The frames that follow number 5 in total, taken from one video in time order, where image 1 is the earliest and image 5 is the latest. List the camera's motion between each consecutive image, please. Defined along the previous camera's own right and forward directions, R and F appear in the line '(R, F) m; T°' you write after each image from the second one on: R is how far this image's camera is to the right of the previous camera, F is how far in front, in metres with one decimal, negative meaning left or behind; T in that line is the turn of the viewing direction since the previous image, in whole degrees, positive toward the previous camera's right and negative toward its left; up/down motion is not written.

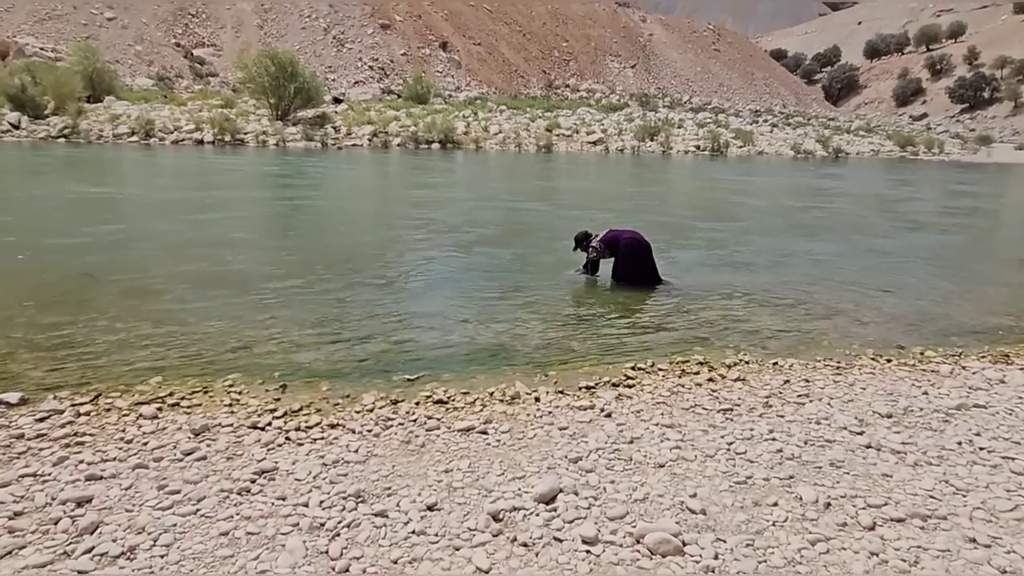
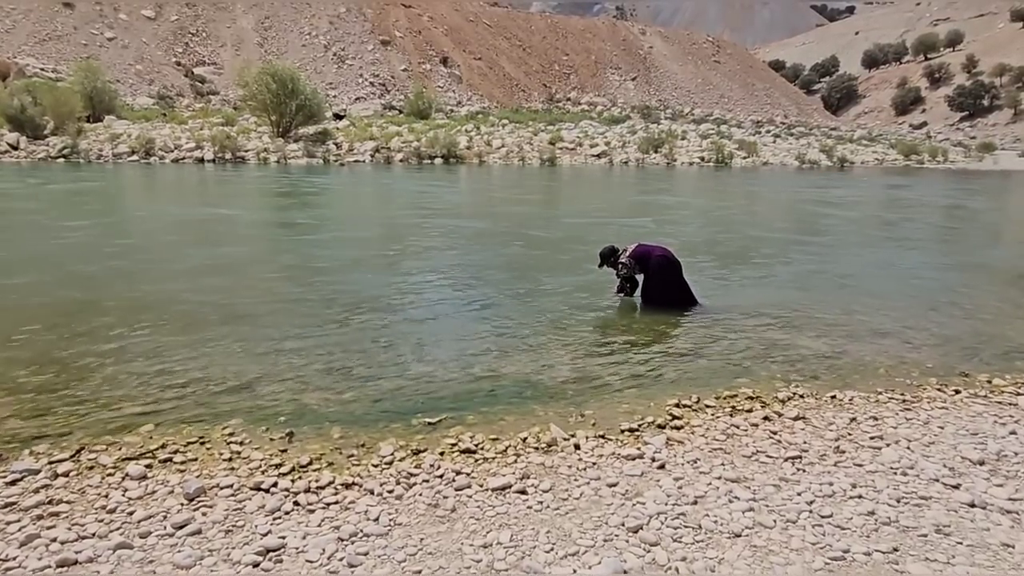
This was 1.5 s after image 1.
(-0.2, +0.7) m; 0°
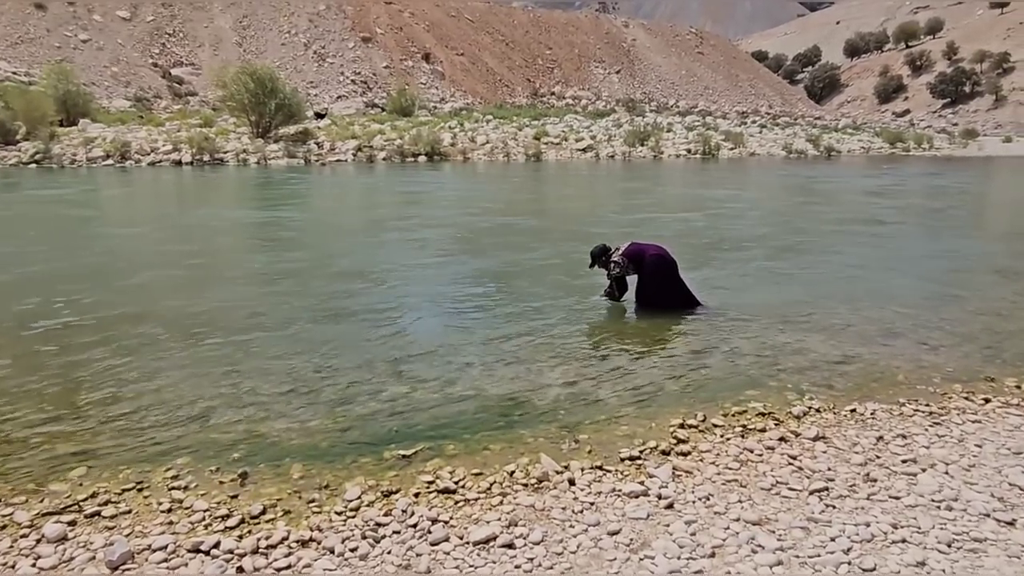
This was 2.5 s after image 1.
(0.0, +0.7) m; +1°
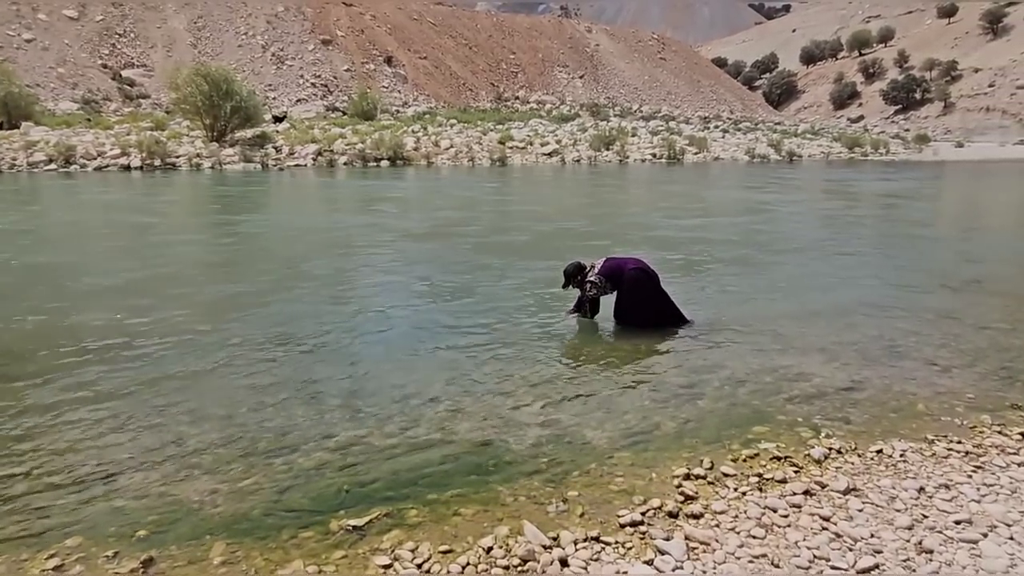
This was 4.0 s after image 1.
(-0.1, +0.9) m; +3°
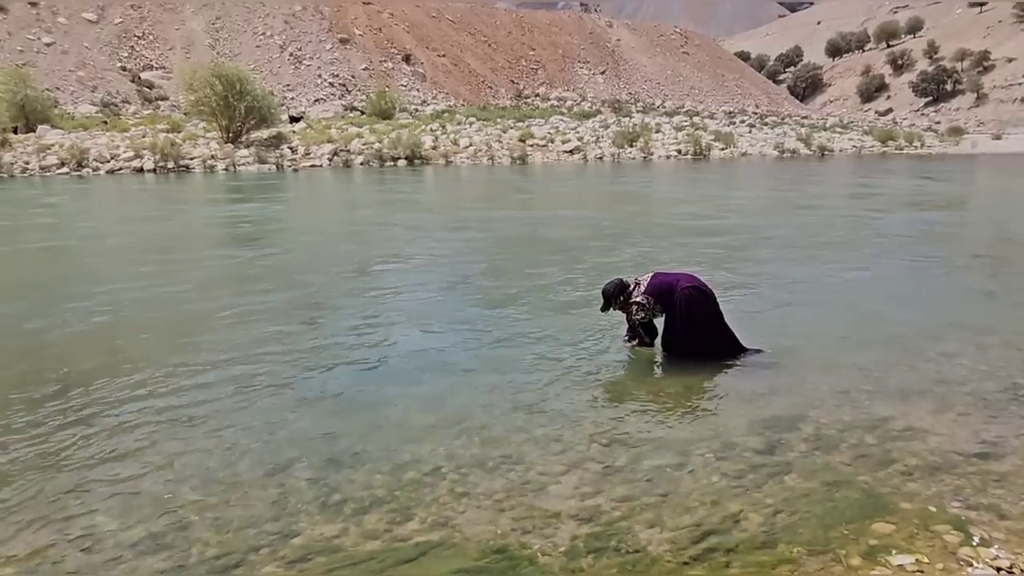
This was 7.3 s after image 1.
(0.0, +1.5) m; -2°
